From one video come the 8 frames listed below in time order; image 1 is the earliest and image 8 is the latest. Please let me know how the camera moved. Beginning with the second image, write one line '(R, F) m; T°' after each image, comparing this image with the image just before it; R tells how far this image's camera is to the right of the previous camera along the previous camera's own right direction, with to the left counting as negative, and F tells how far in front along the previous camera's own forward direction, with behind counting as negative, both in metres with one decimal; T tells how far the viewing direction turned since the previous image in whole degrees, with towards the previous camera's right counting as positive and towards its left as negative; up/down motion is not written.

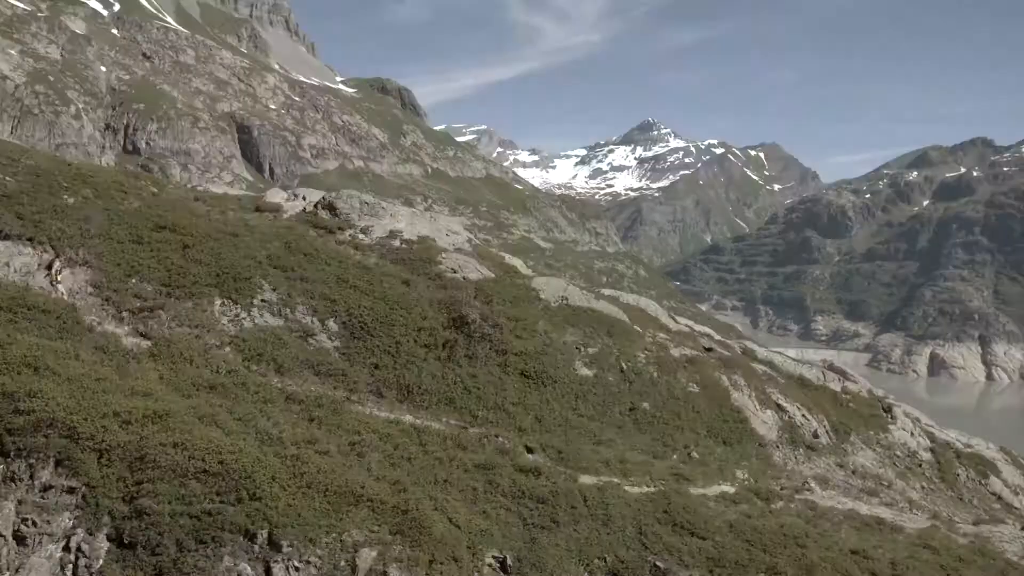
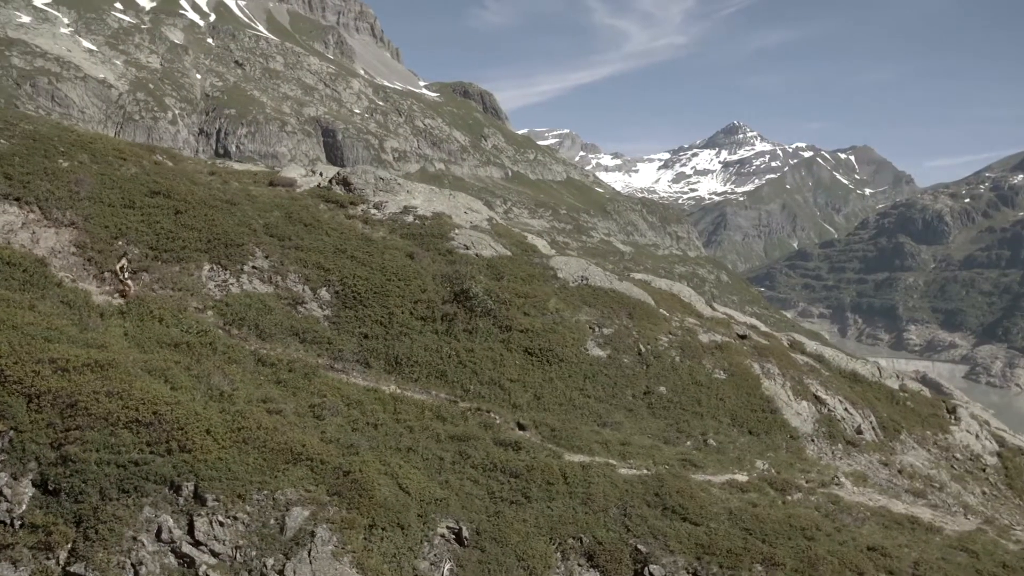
(+3.4, +1.6) m; -6°
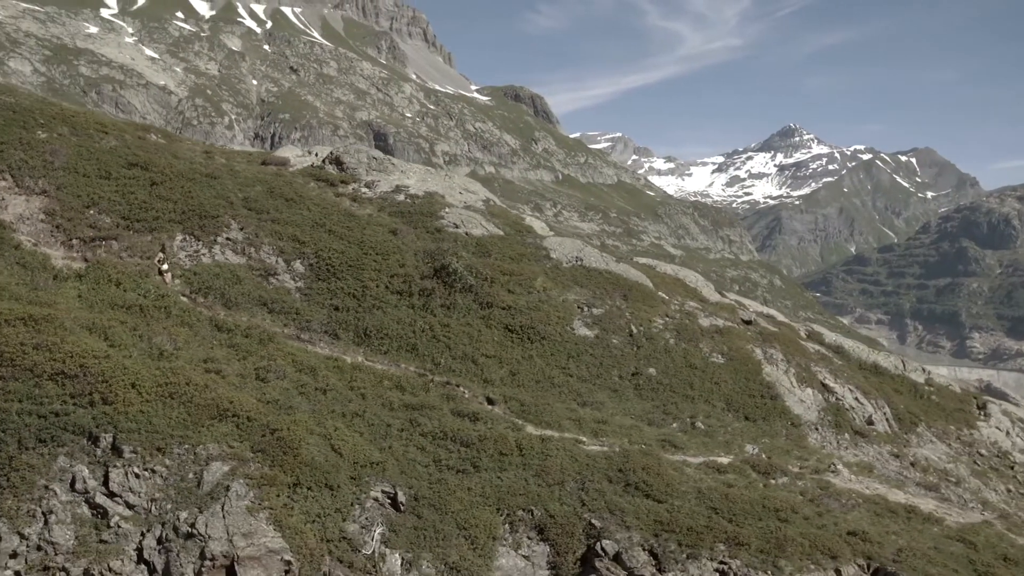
(+3.1, +0.8) m; -4°
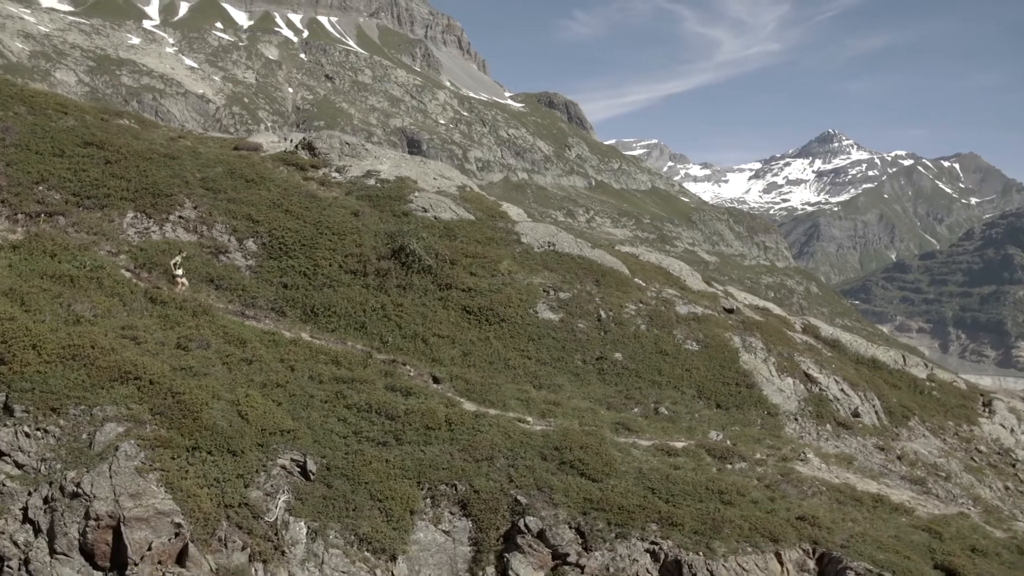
(+3.3, +0.6) m; -3°
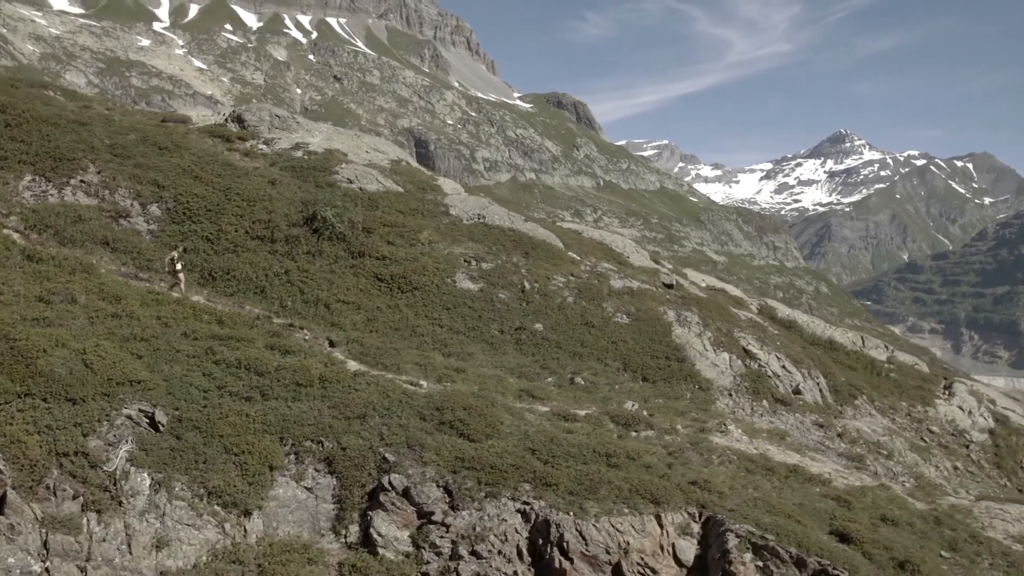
(+4.2, +0.7) m; -1°
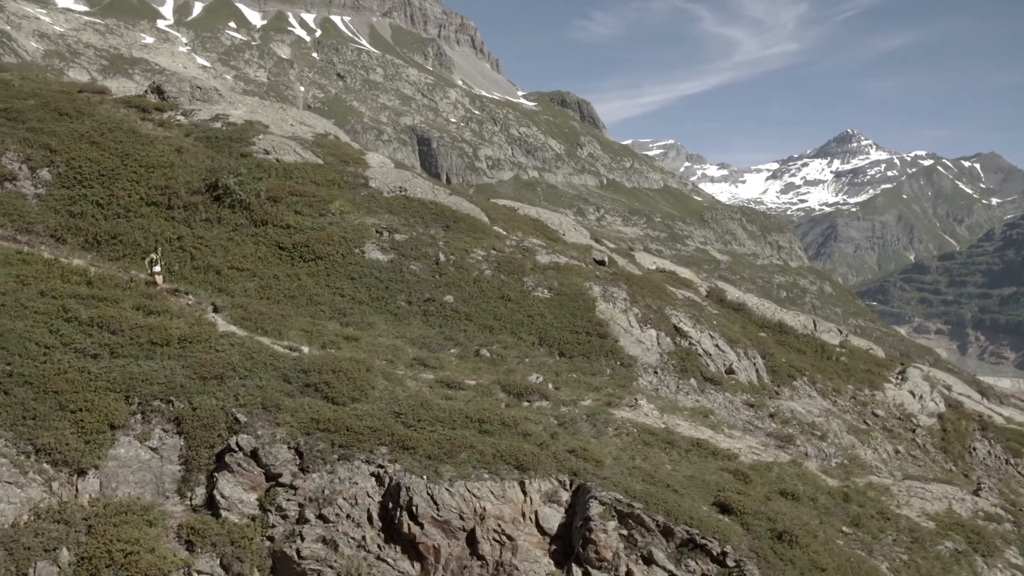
(+4.2, +1.0) m; -1°
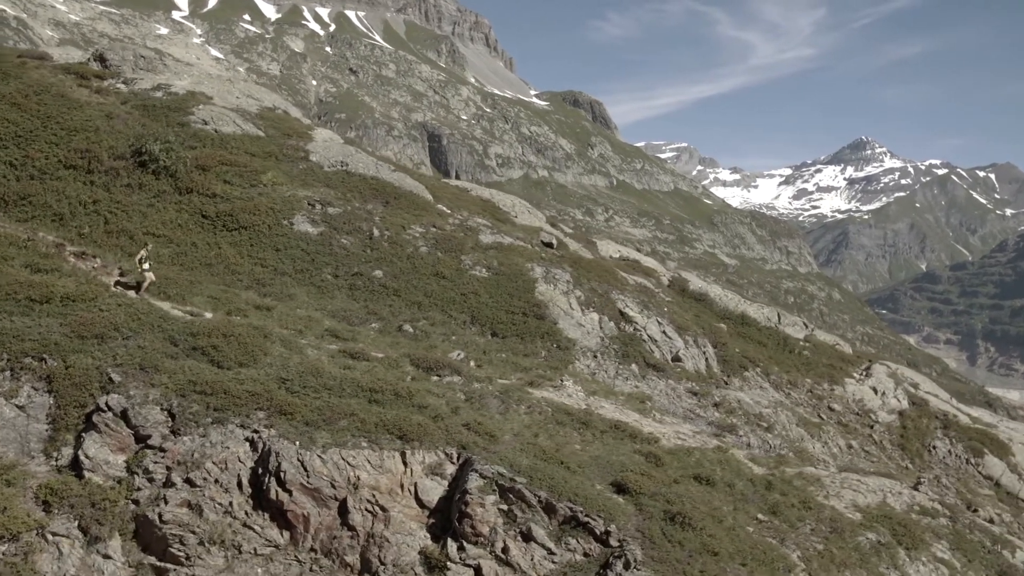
(+3.4, +0.9) m; -1°
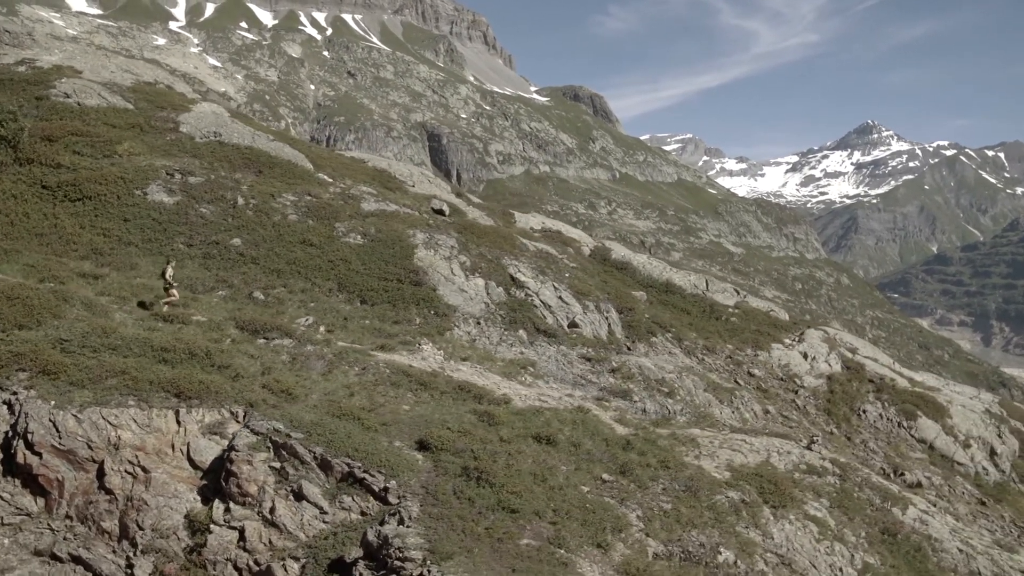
(+6.0, +1.7) m; -1°
